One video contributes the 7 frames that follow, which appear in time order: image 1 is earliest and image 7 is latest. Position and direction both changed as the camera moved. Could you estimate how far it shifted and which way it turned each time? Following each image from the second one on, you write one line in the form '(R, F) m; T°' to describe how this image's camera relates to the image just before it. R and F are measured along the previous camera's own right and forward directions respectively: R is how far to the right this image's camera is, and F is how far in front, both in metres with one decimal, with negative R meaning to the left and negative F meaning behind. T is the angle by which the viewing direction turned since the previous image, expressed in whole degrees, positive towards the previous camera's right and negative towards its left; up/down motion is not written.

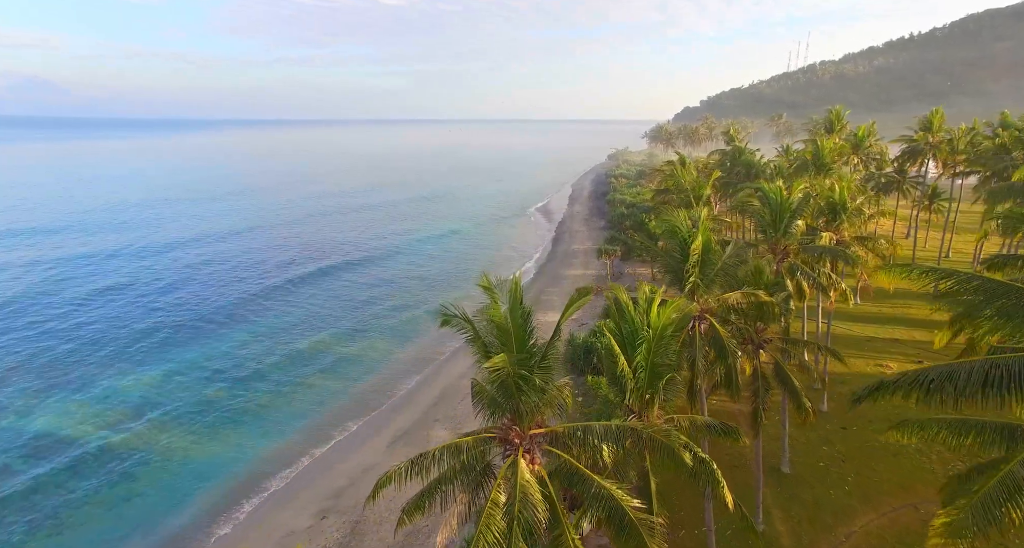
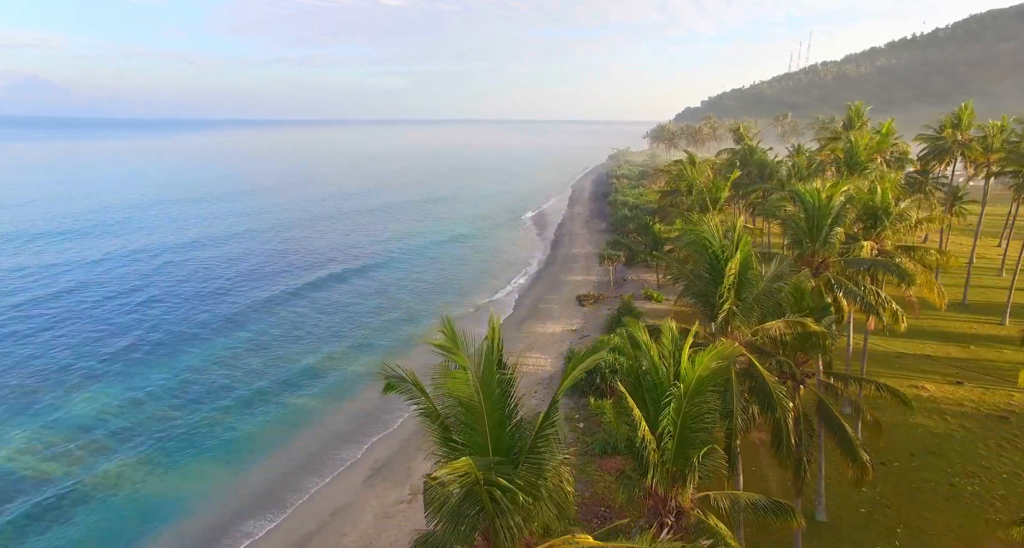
(+0.3, +2.7) m; 0°
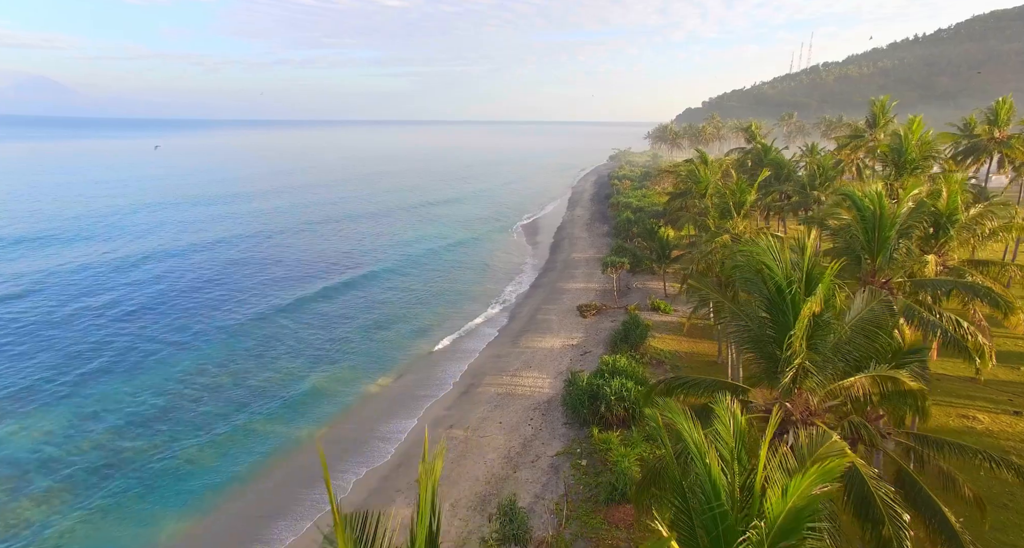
(+0.3, +3.0) m; 0°
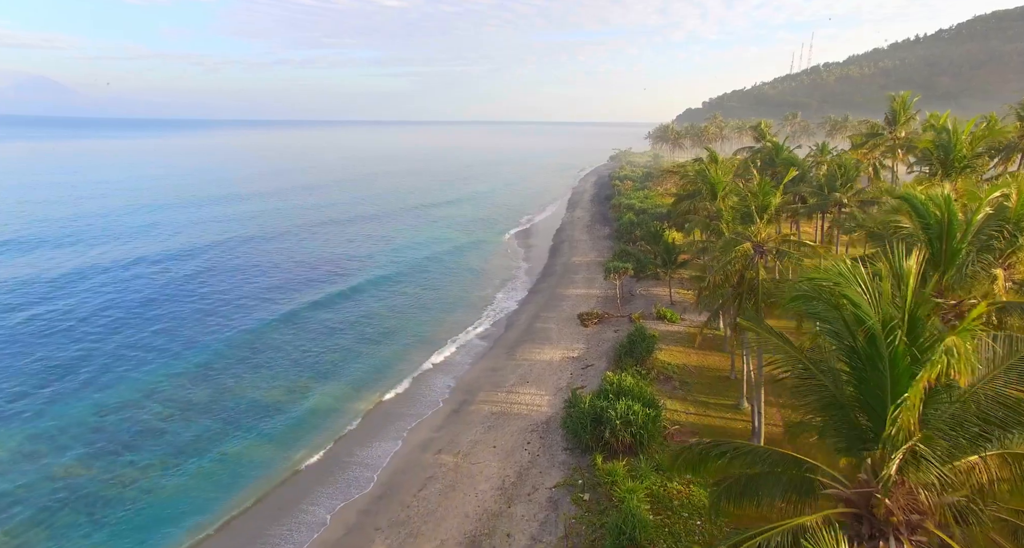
(+0.2, +2.2) m; 0°
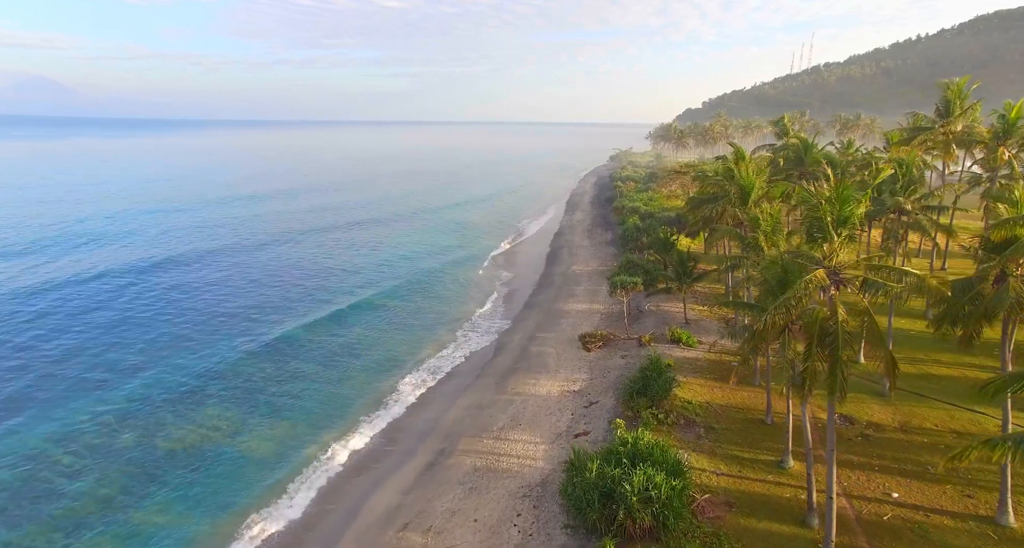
(+0.4, +4.8) m; 0°
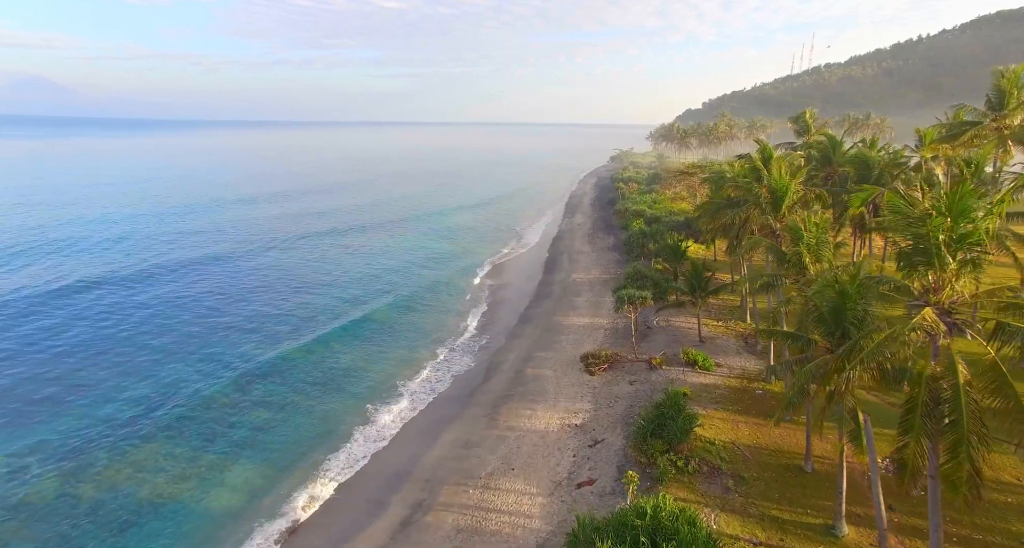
(+0.3, +3.5) m; 0°
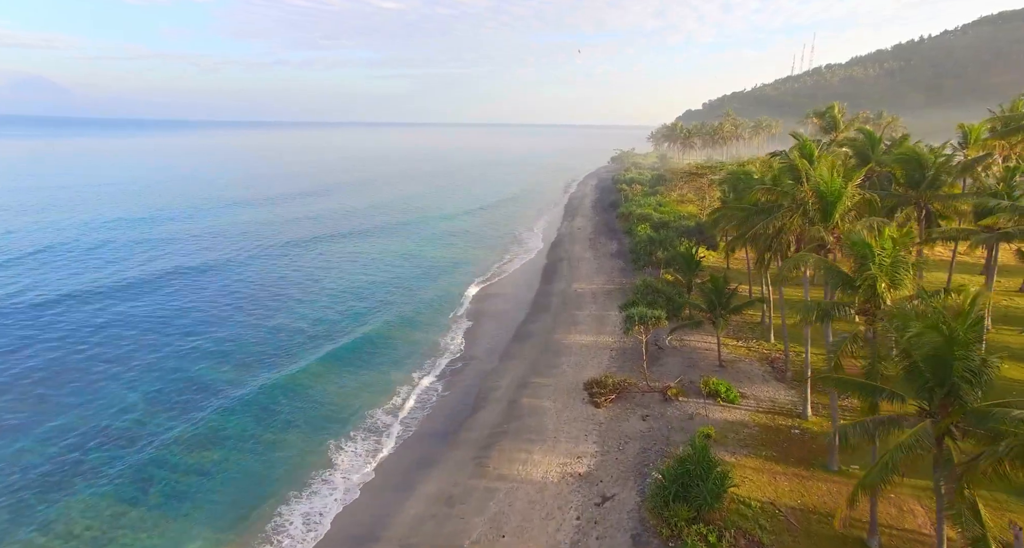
(+0.3, +3.7) m; 0°
